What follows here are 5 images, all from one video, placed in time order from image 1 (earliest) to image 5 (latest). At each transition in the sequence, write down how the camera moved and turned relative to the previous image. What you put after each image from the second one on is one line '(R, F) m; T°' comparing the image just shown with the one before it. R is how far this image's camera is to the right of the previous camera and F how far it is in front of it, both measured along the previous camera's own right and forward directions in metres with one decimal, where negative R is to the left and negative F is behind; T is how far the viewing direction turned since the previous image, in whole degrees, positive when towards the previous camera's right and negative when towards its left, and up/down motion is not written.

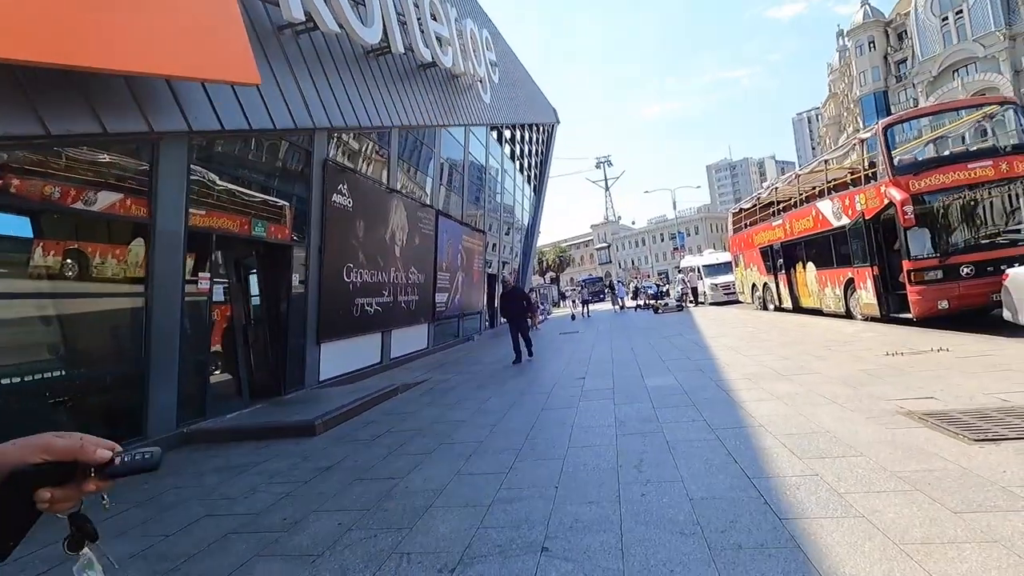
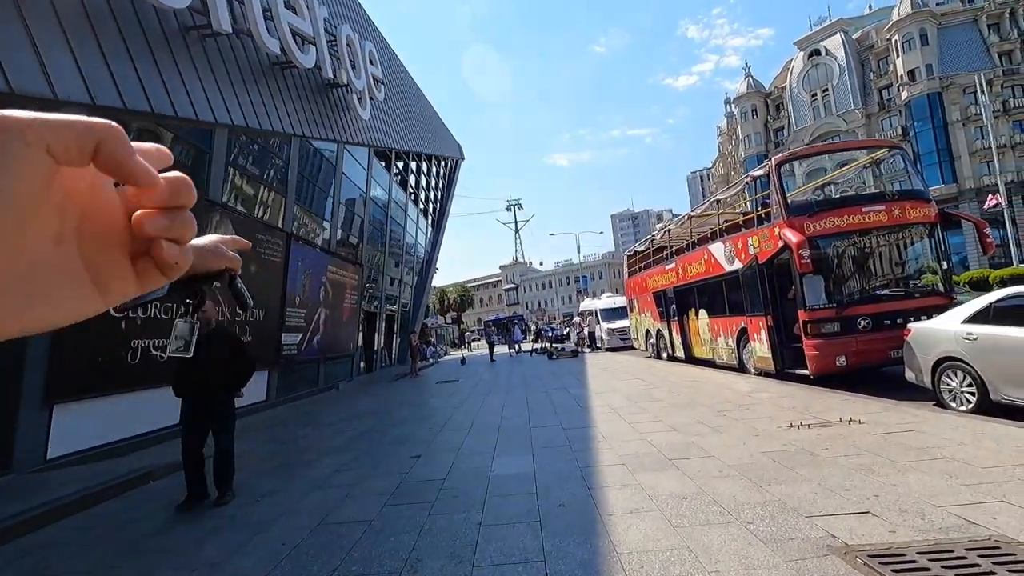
(+1.1, +2.0) m; +9°
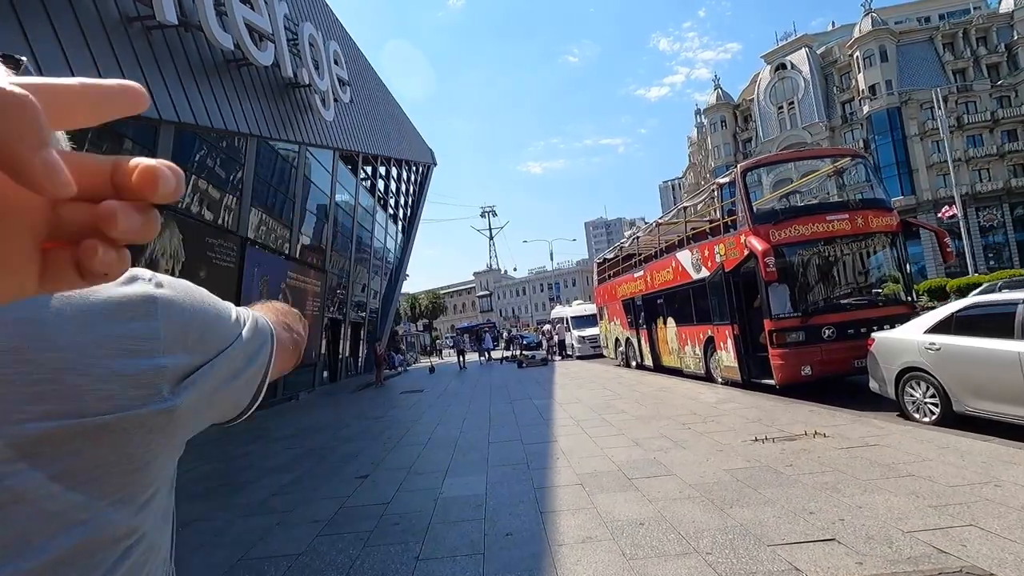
(+0.2, +0.3) m; +3°
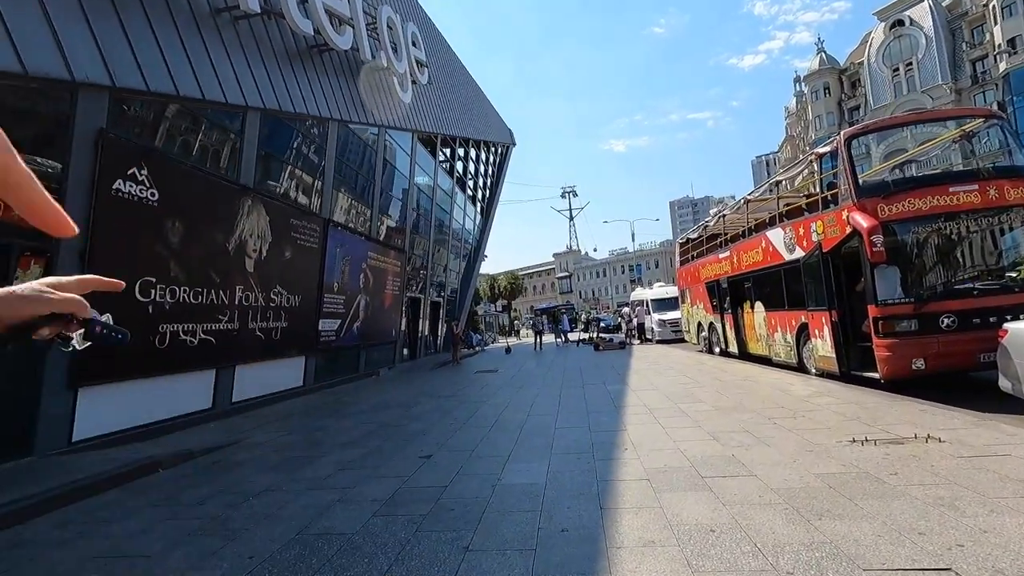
(+0.1, +0.3) m; -9°
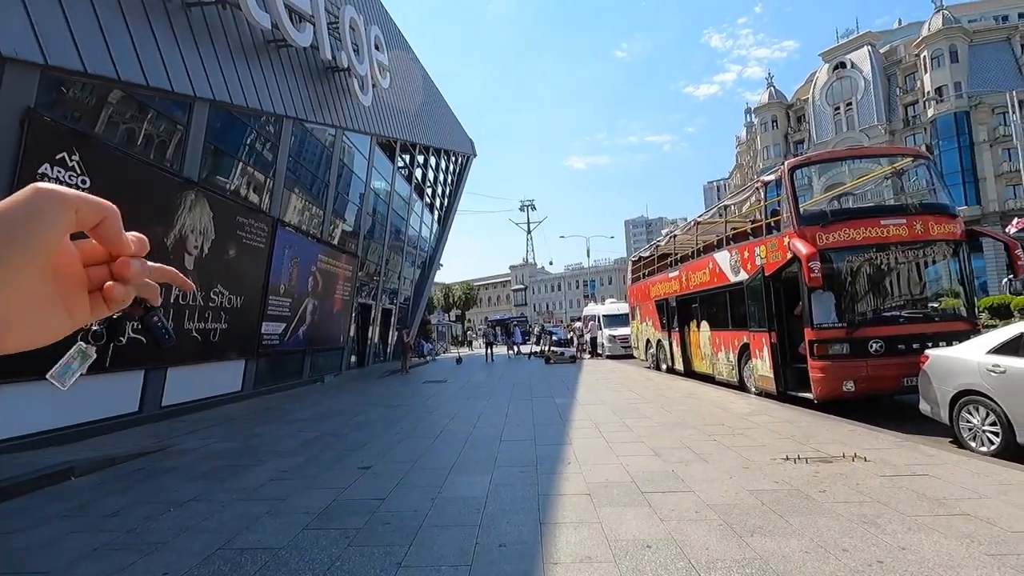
(+0.1, 0.0) m; +5°
